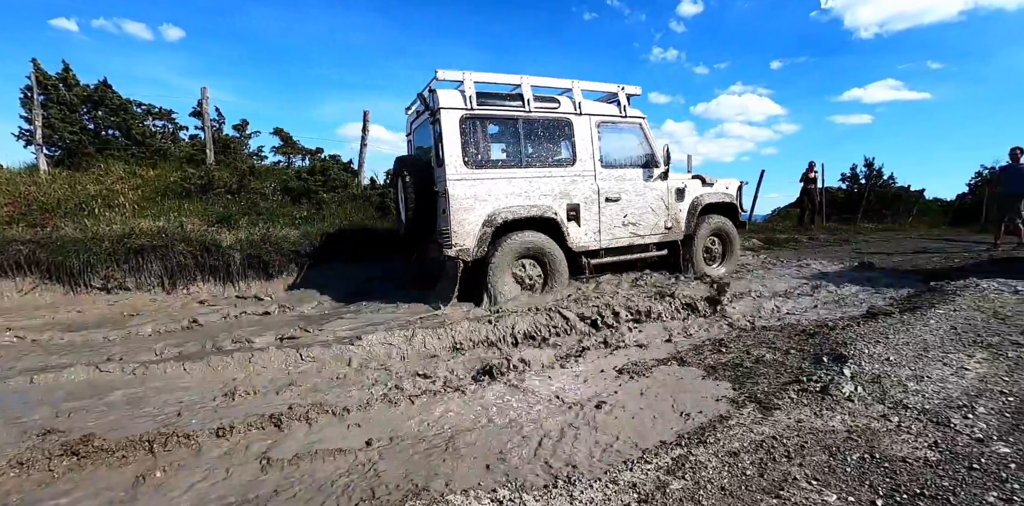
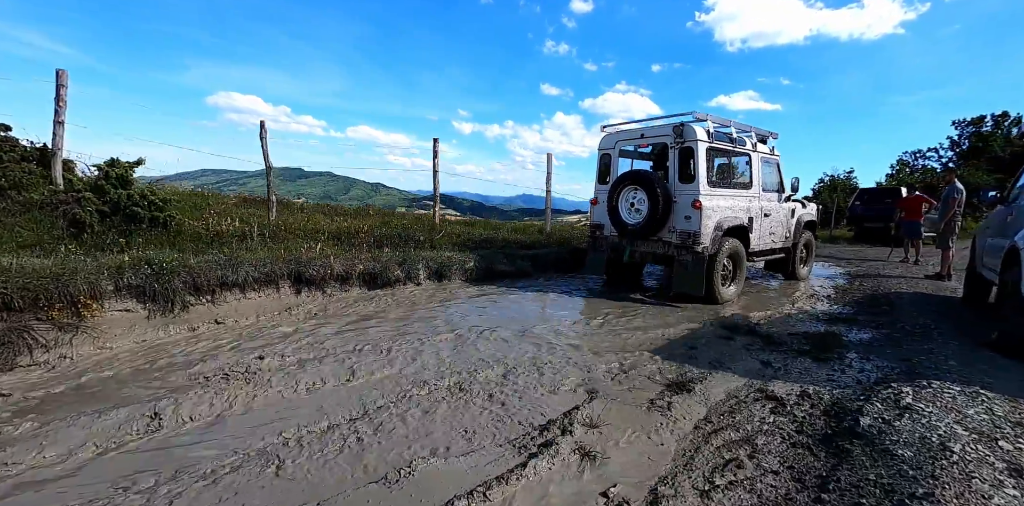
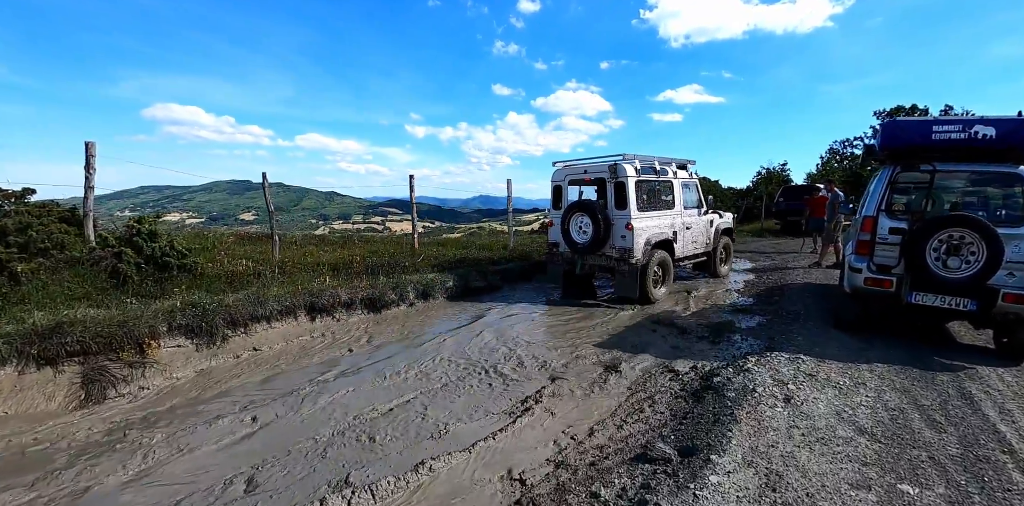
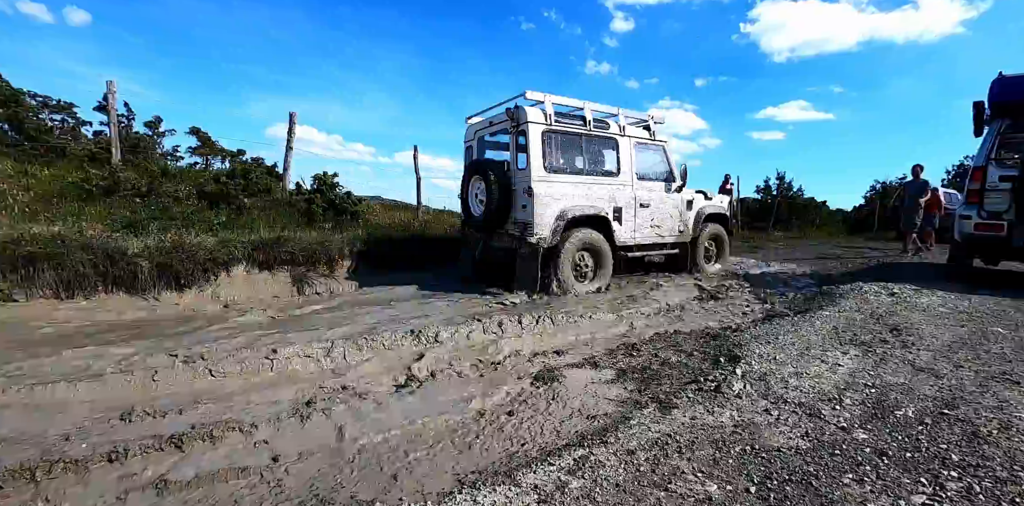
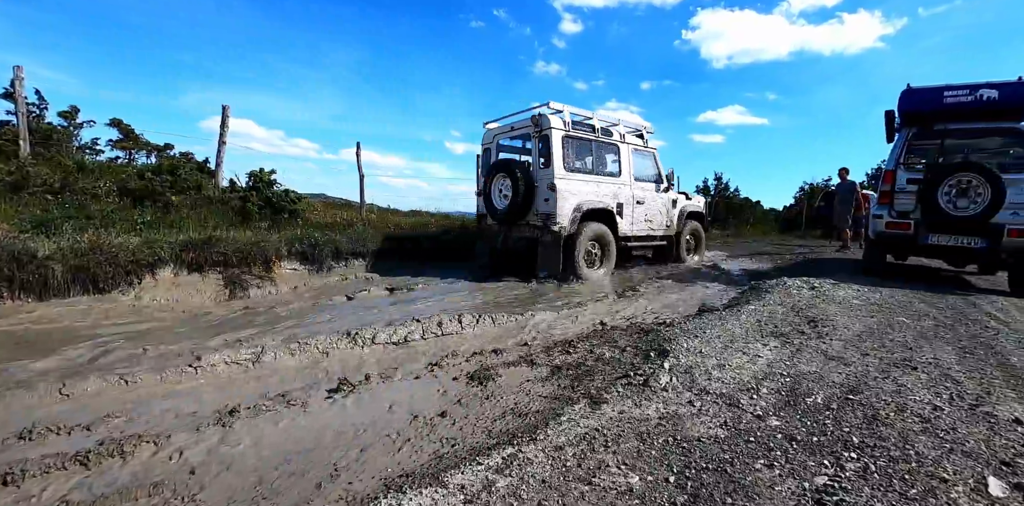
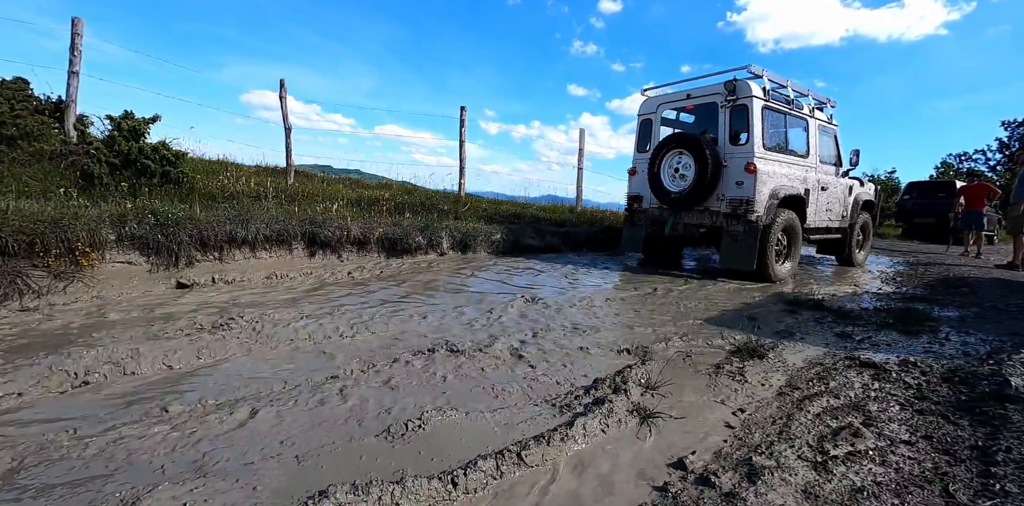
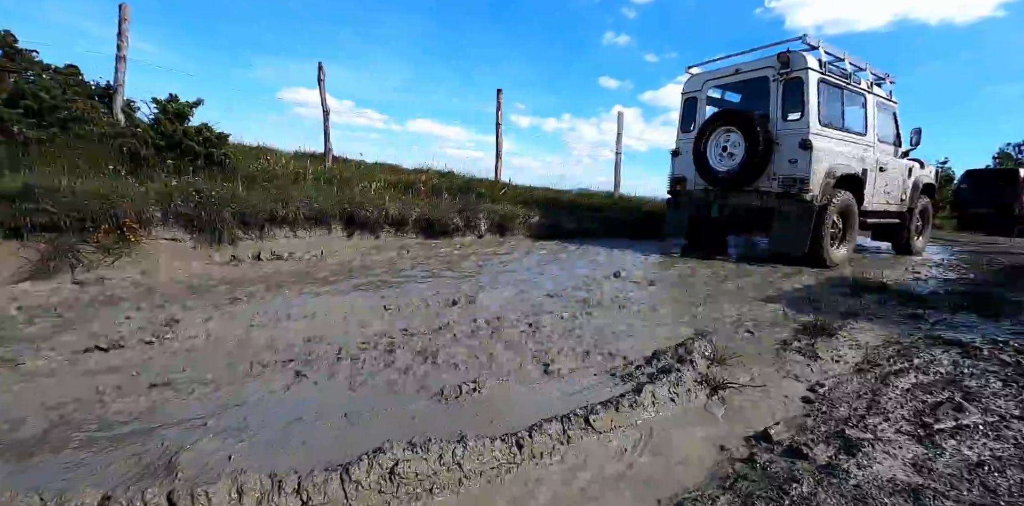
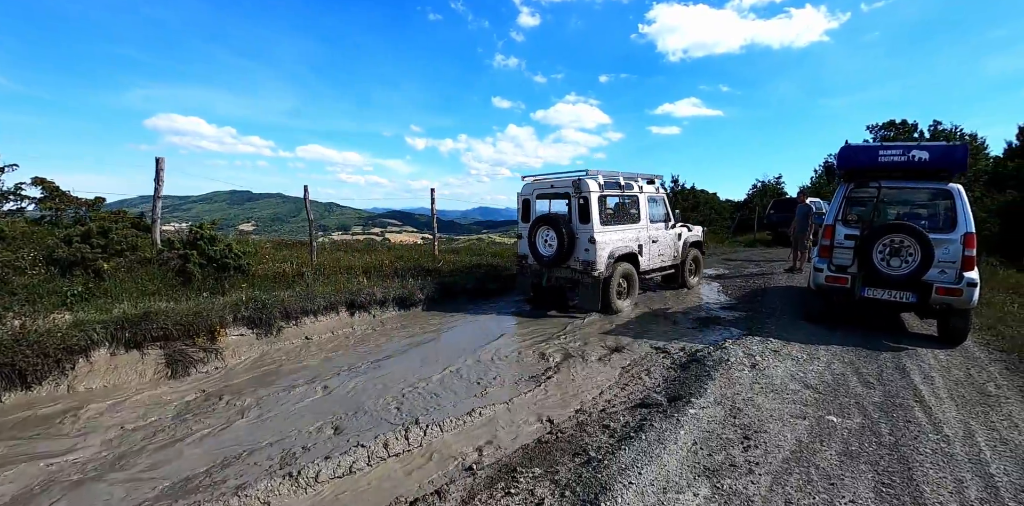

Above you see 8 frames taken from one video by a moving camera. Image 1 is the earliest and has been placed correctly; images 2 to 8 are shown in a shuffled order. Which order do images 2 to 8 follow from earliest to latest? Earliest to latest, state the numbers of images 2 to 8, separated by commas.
4, 5, 8, 3, 2, 6, 7
